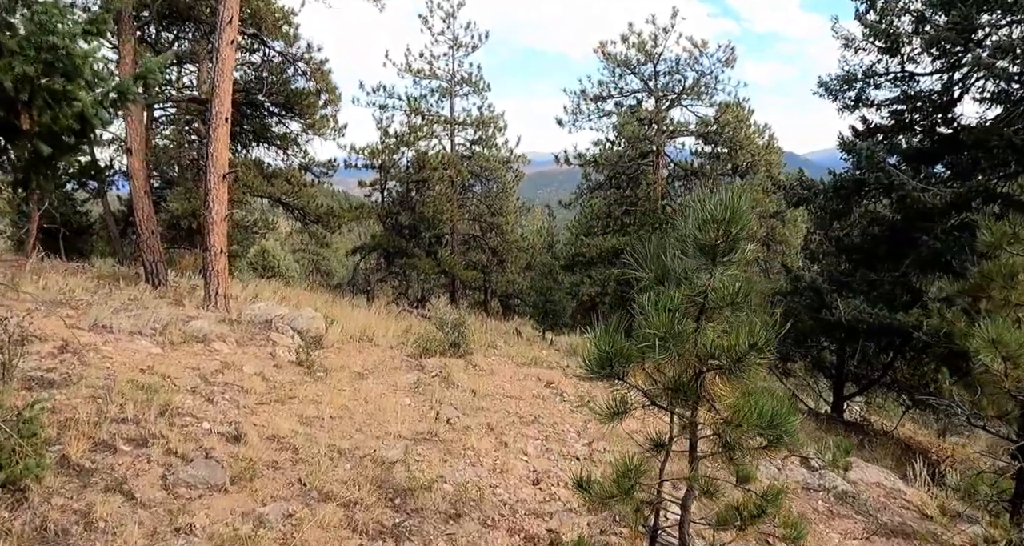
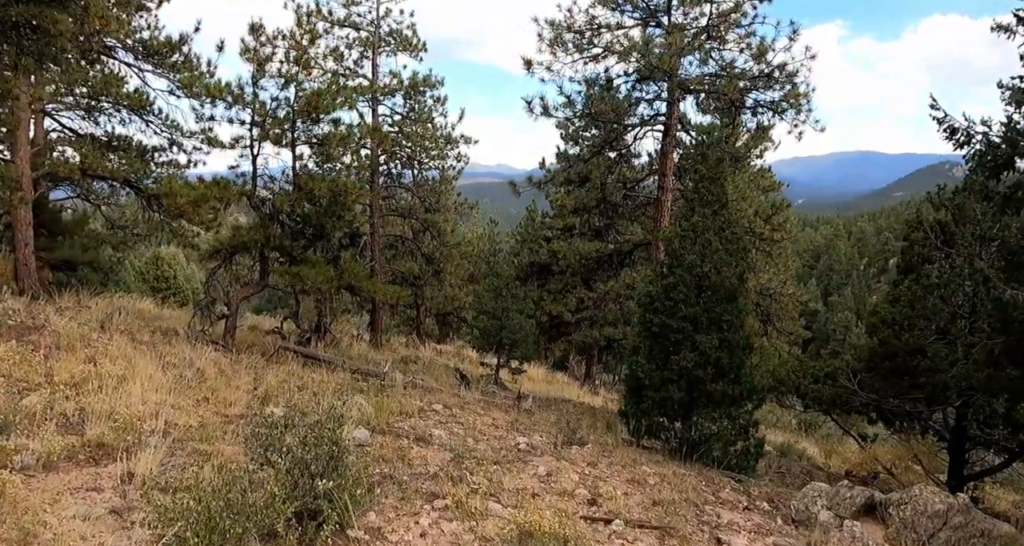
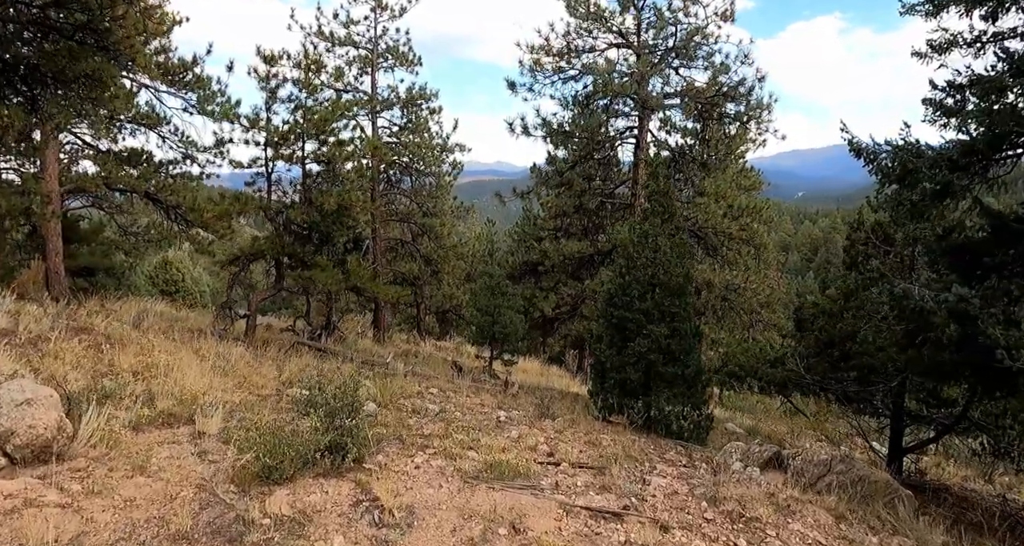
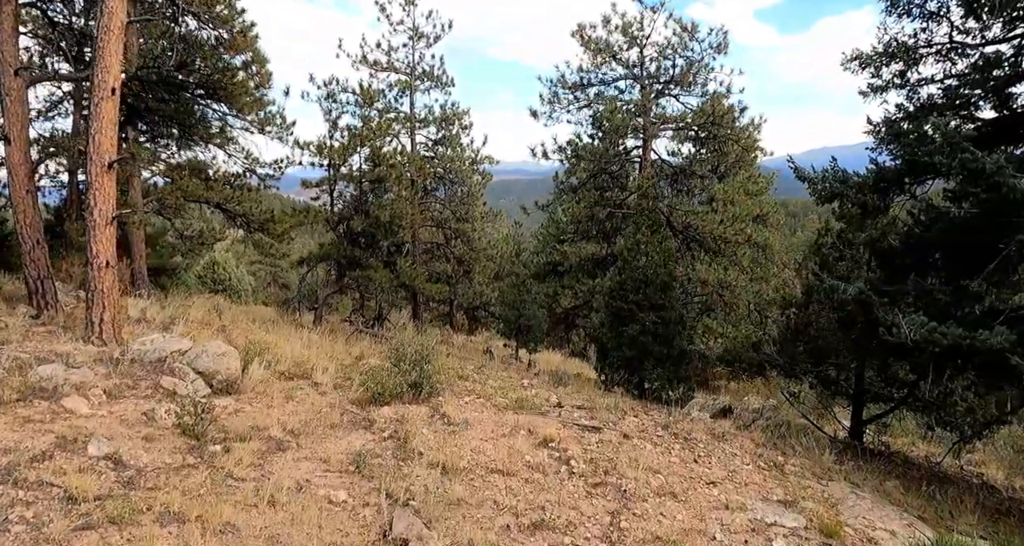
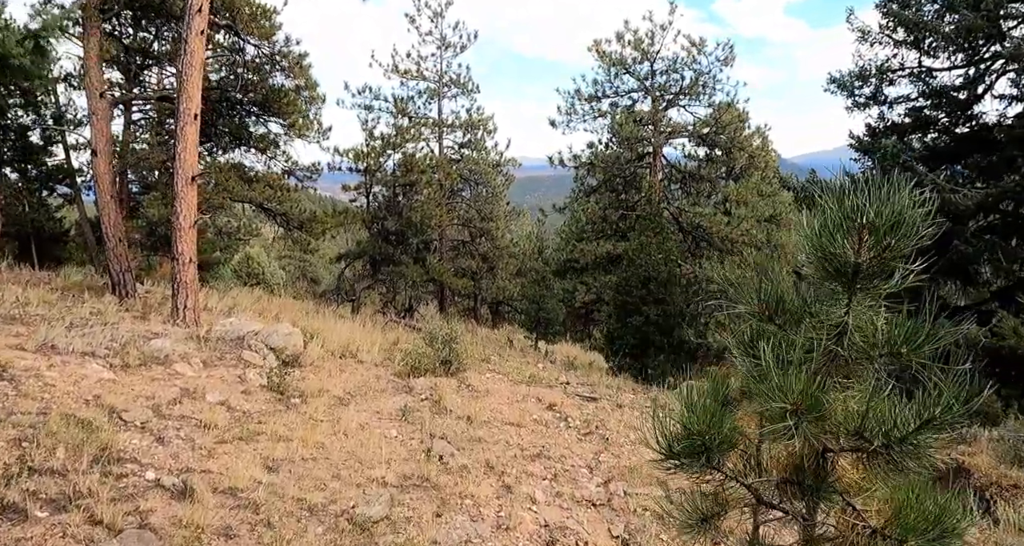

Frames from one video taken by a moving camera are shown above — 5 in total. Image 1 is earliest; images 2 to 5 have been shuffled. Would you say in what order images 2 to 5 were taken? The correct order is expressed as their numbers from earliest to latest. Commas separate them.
5, 4, 3, 2
